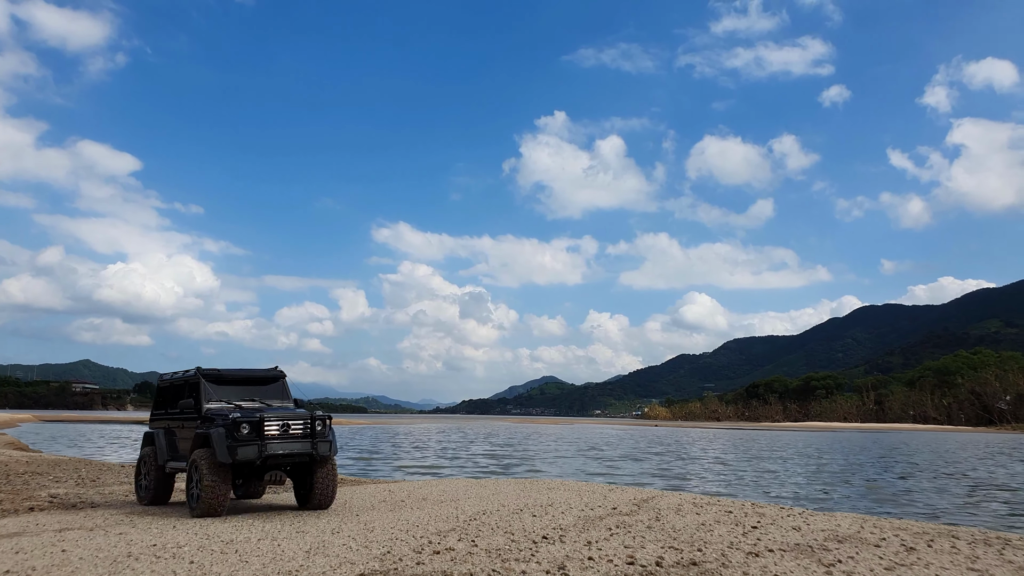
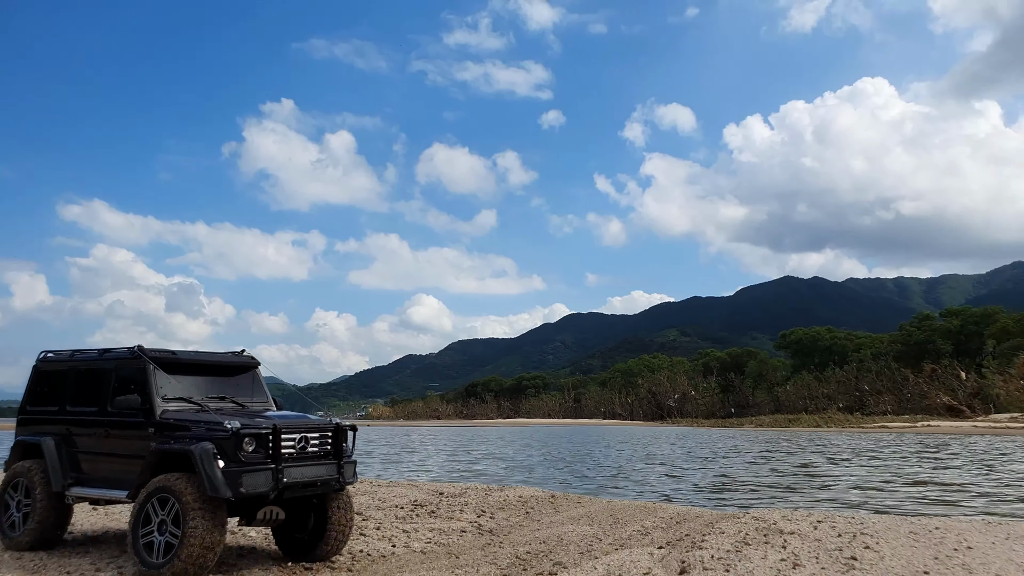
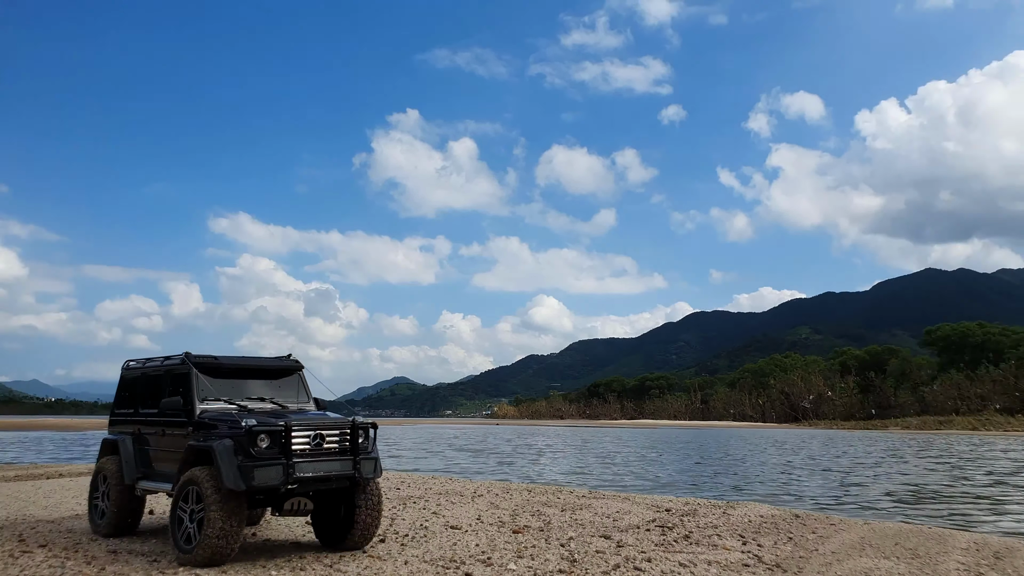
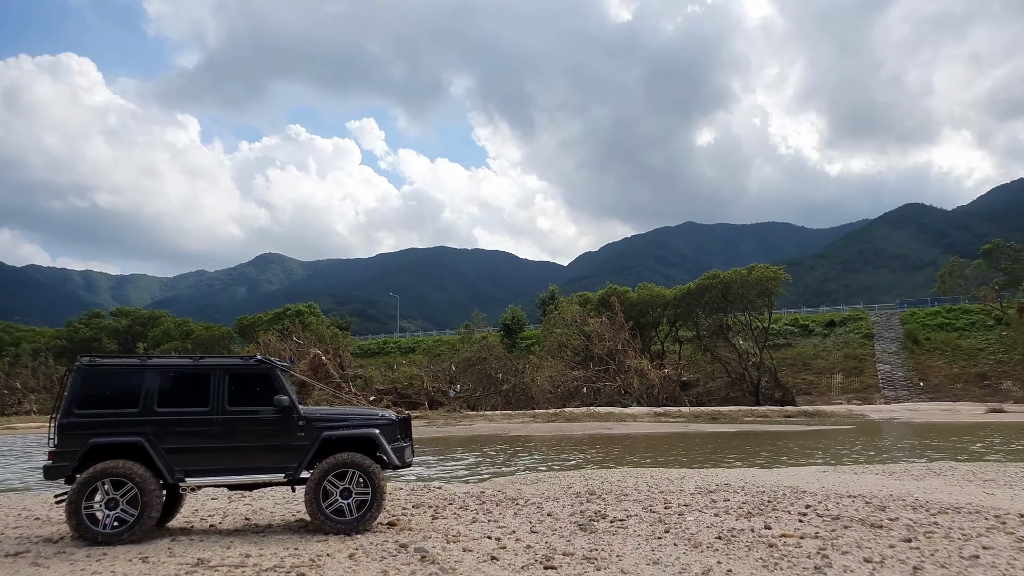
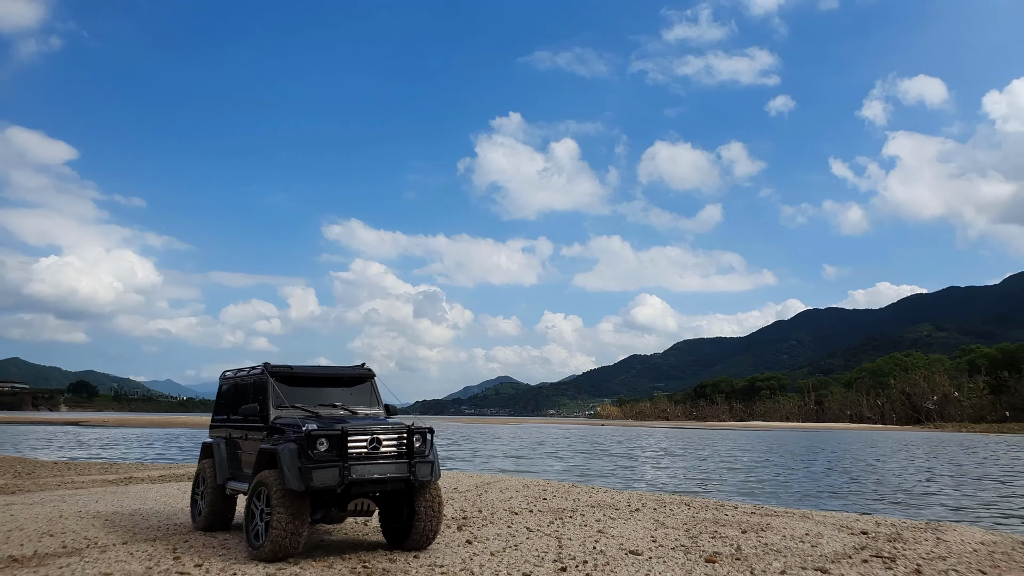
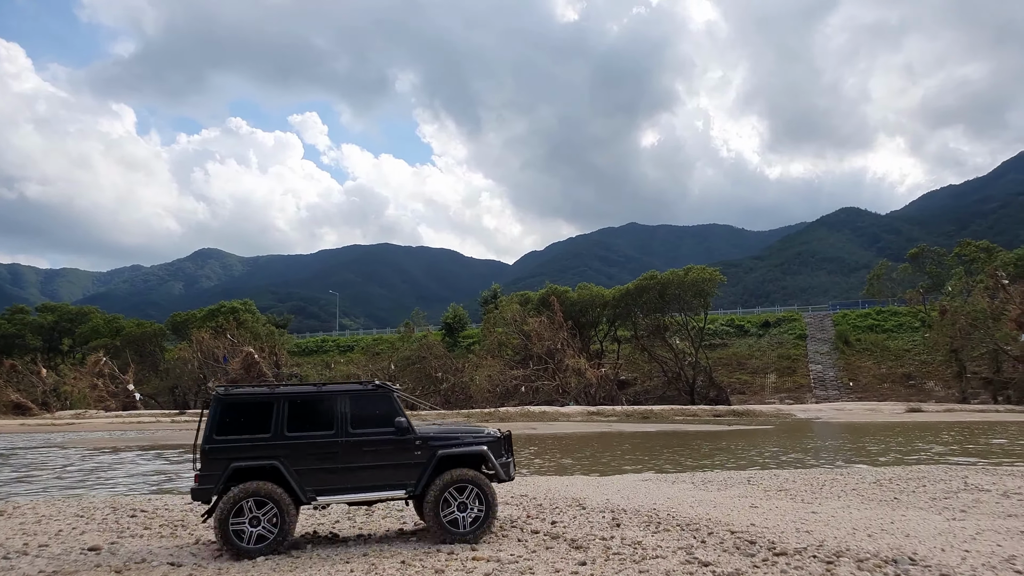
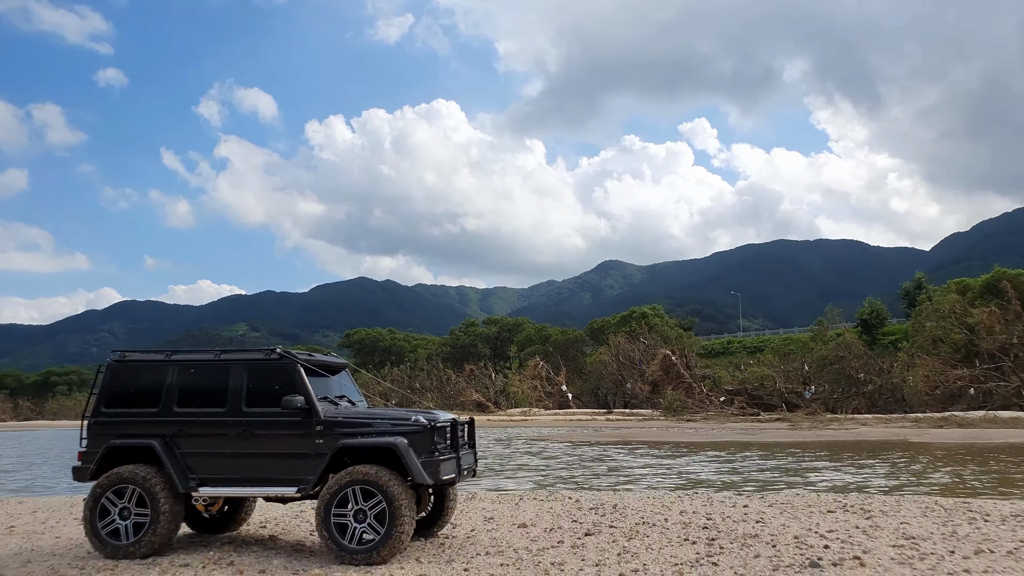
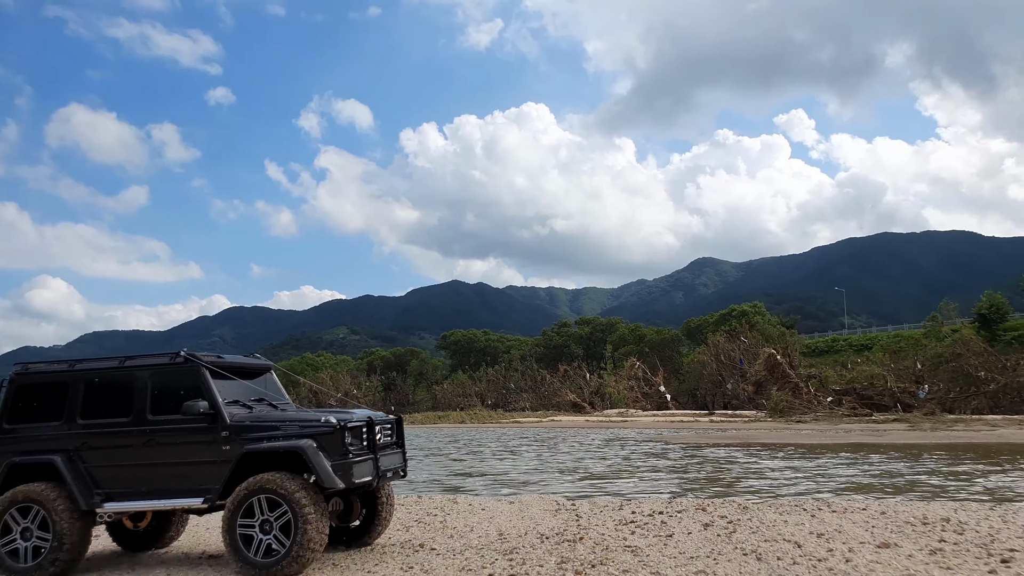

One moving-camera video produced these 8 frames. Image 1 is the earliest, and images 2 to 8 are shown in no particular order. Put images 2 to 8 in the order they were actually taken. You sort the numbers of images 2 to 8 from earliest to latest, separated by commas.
5, 3, 2, 8, 7, 4, 6
